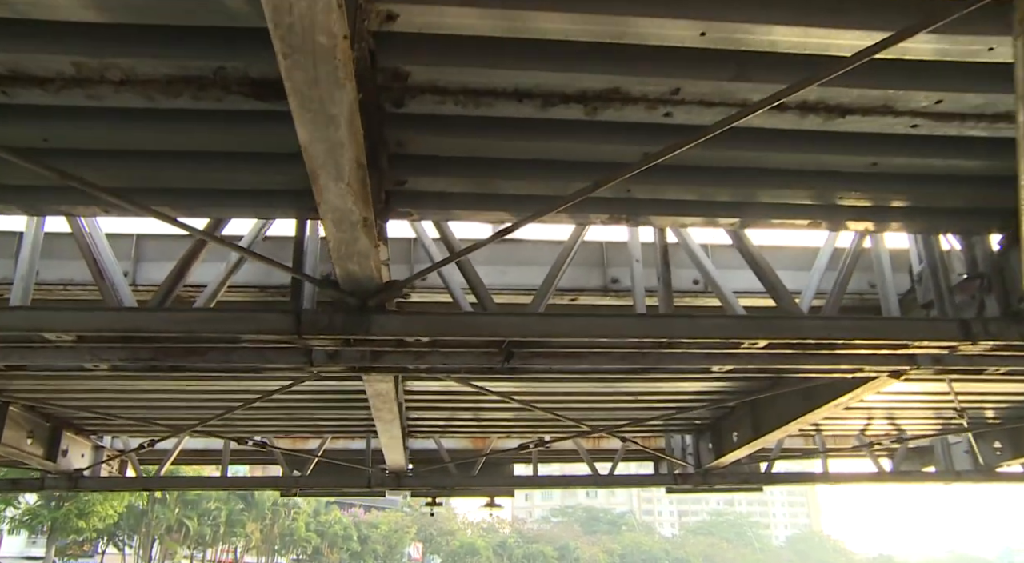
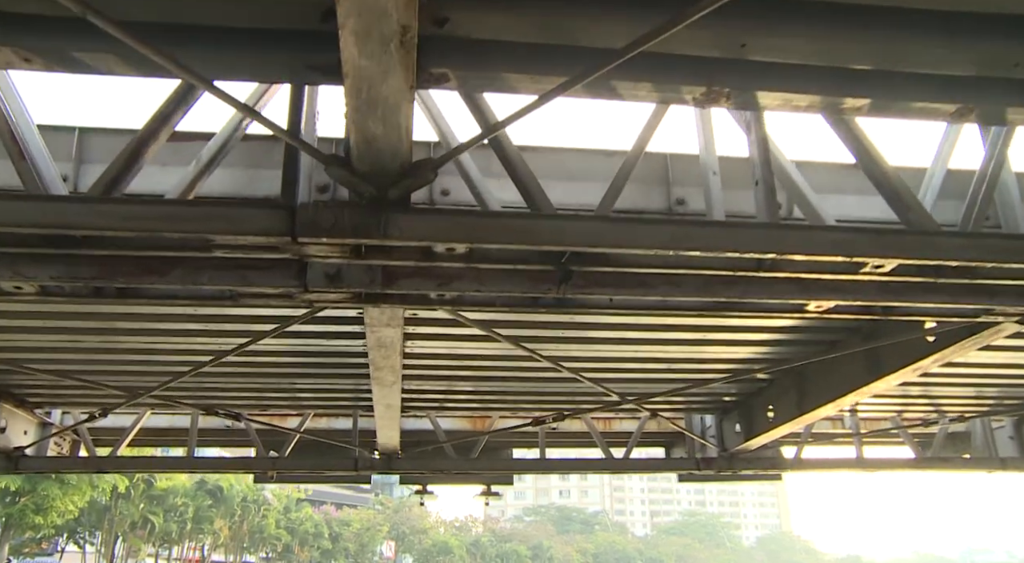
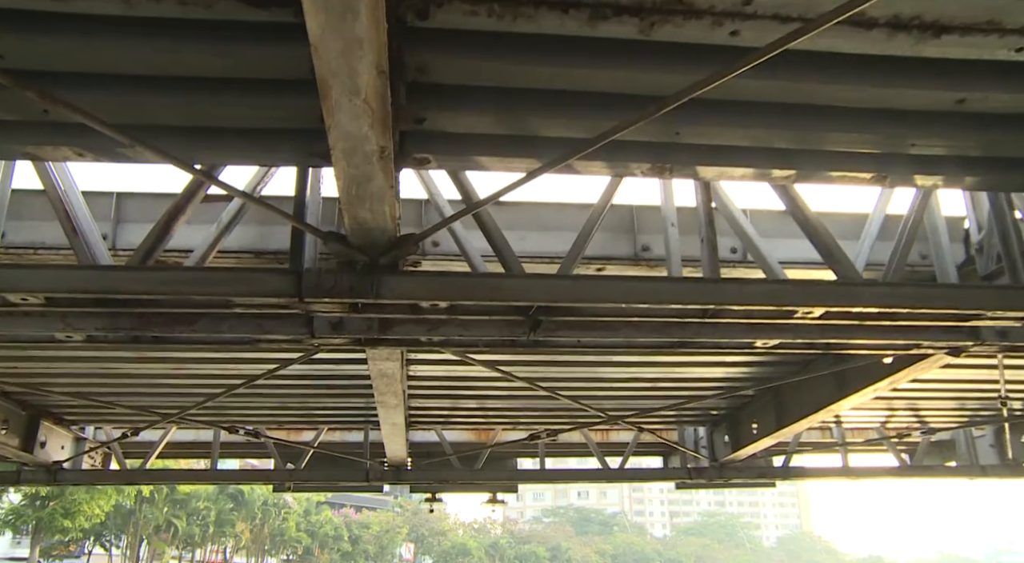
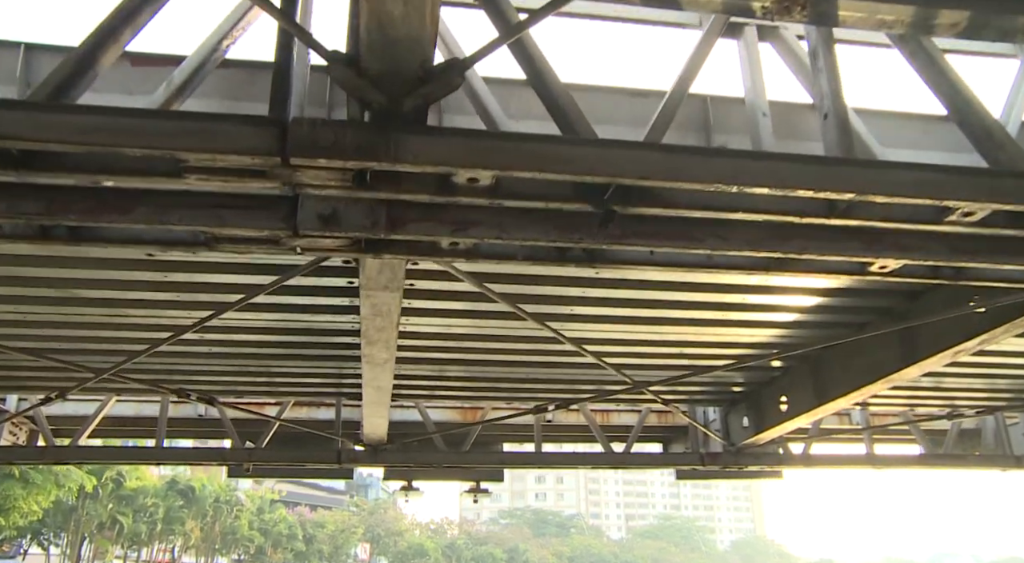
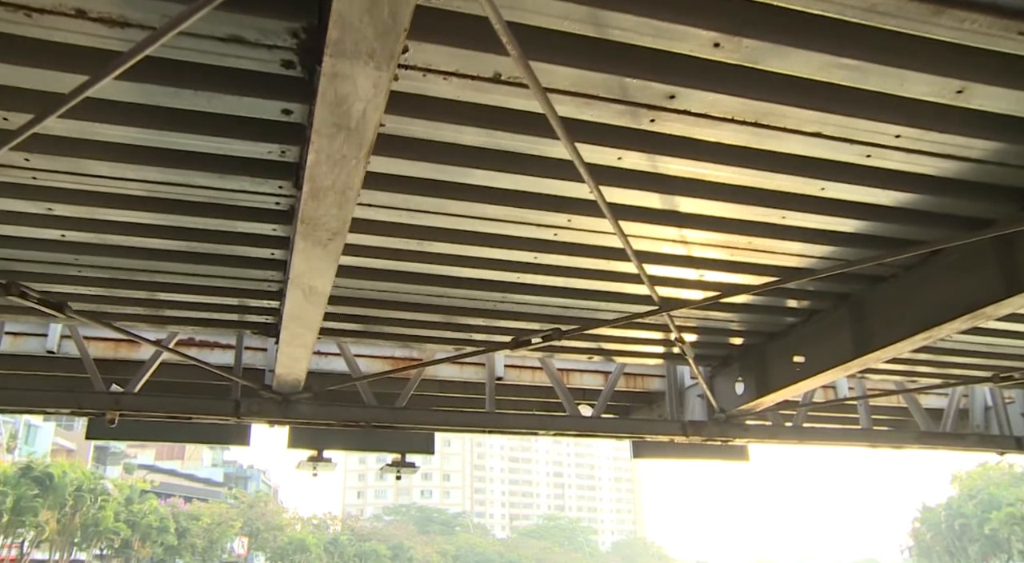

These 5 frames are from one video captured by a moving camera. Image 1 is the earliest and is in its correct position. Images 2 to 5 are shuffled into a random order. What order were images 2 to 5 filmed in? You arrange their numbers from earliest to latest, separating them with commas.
3, 2, 4, 5
